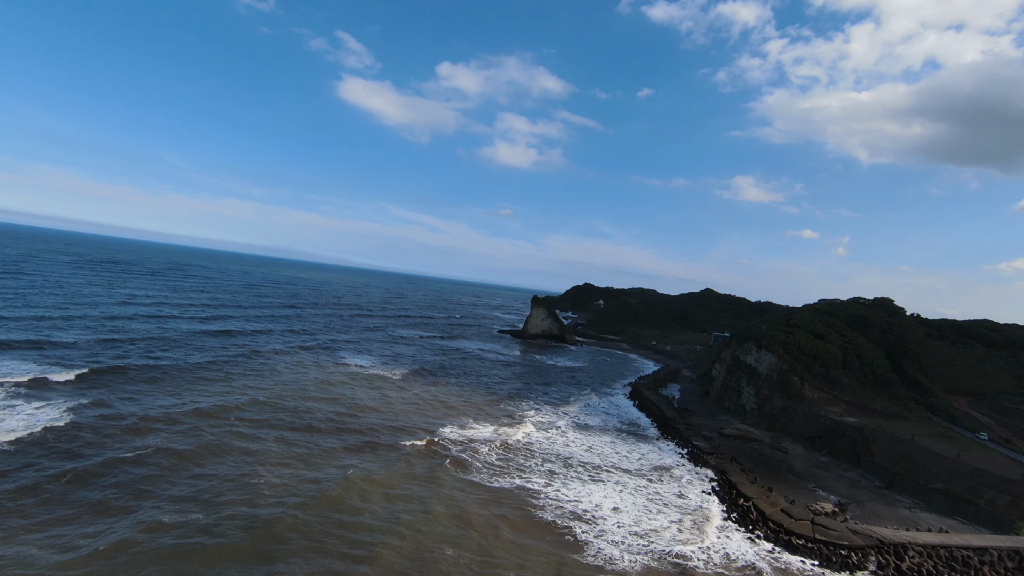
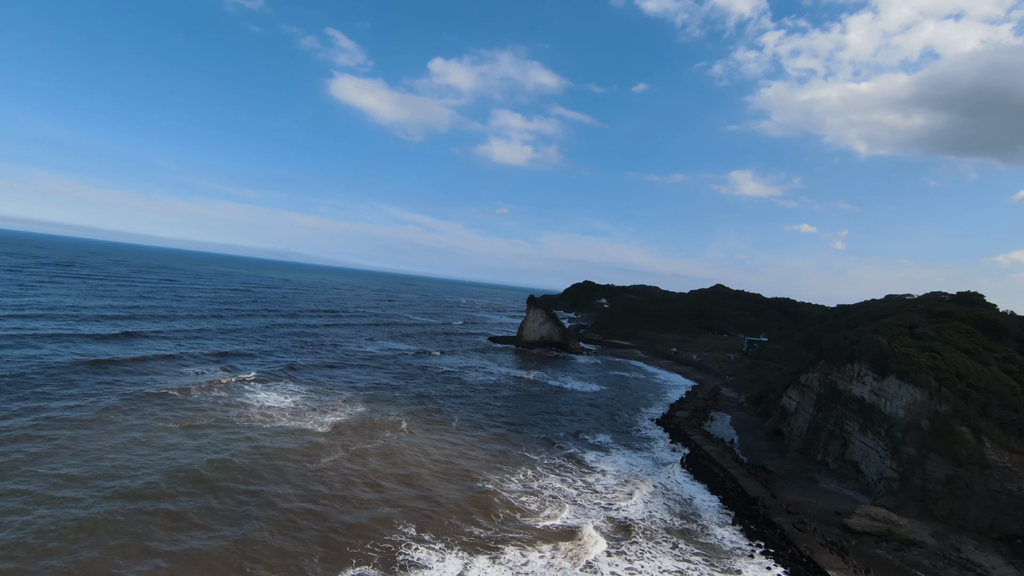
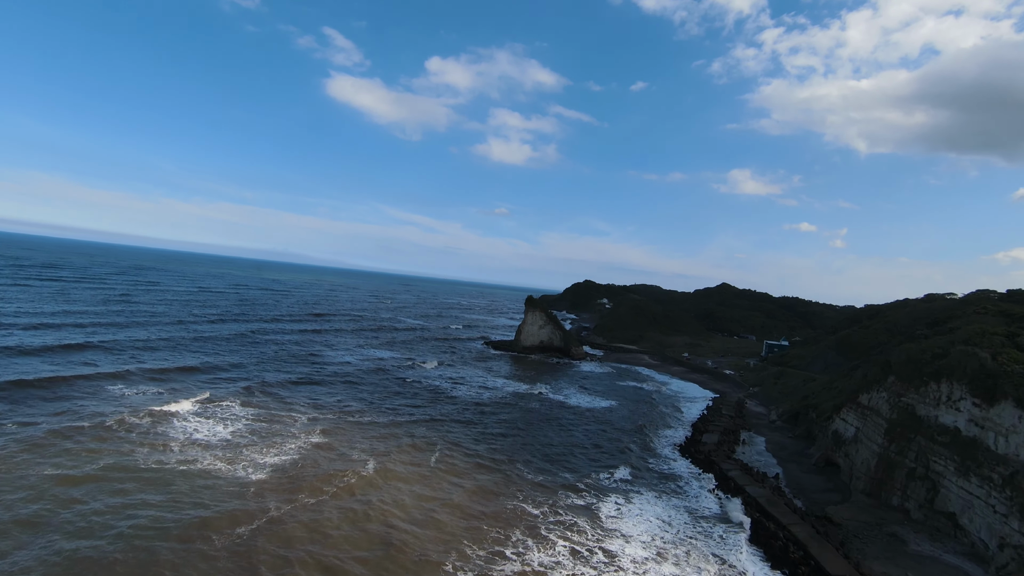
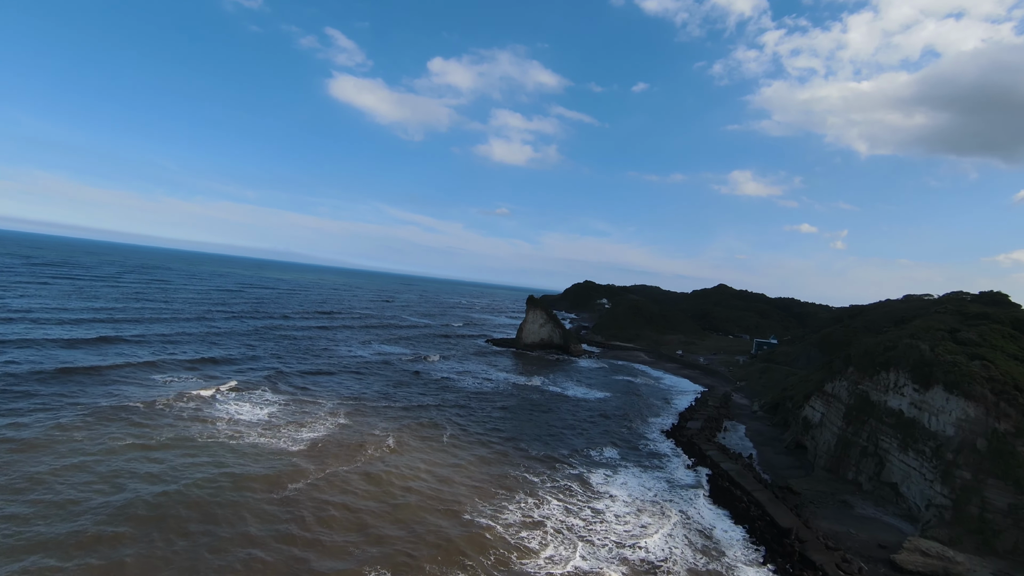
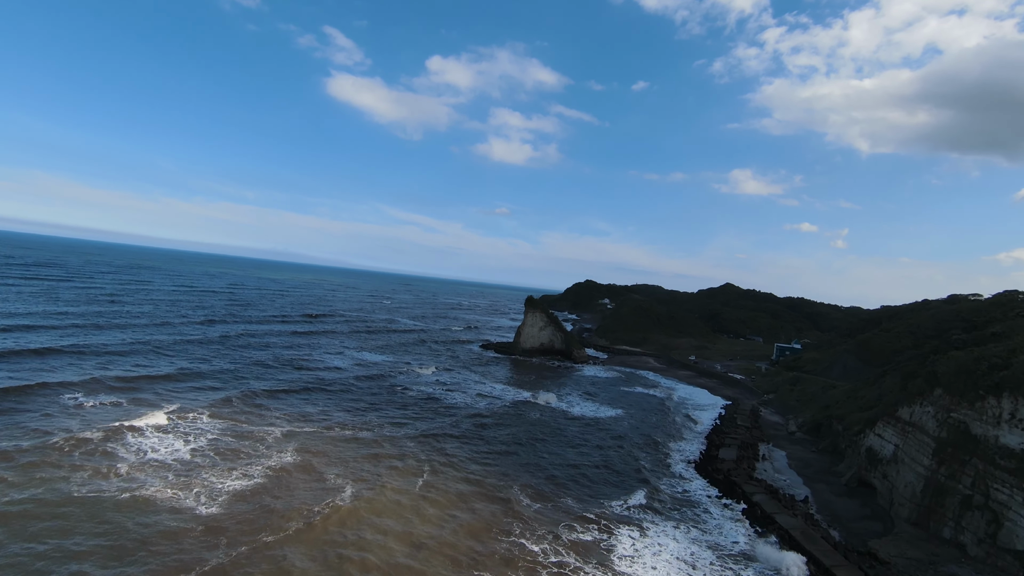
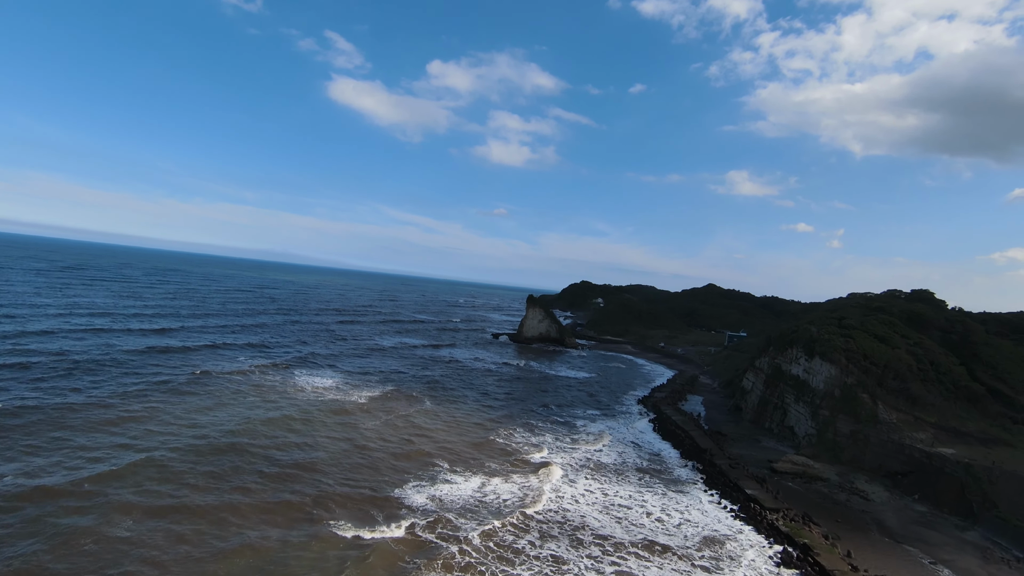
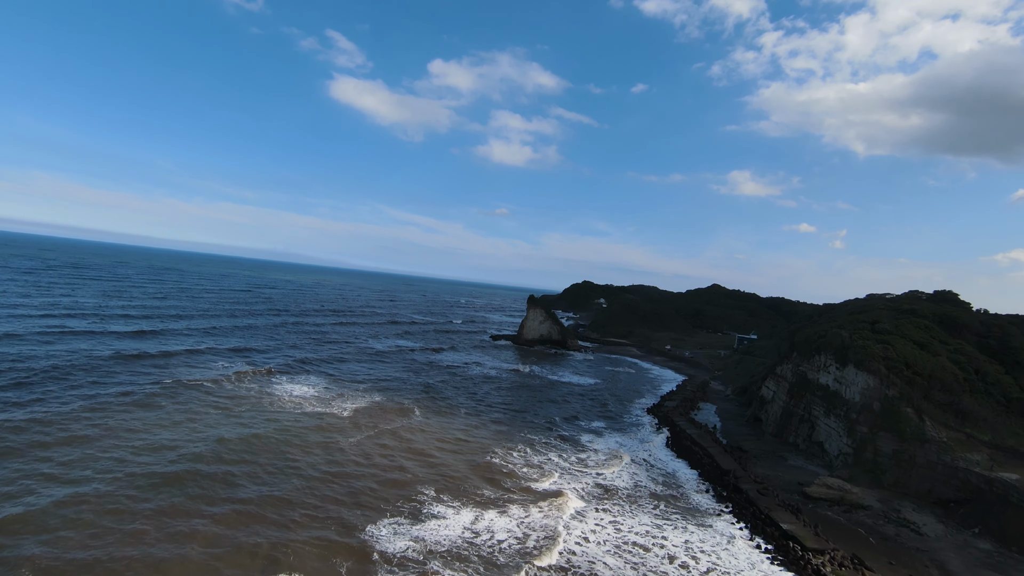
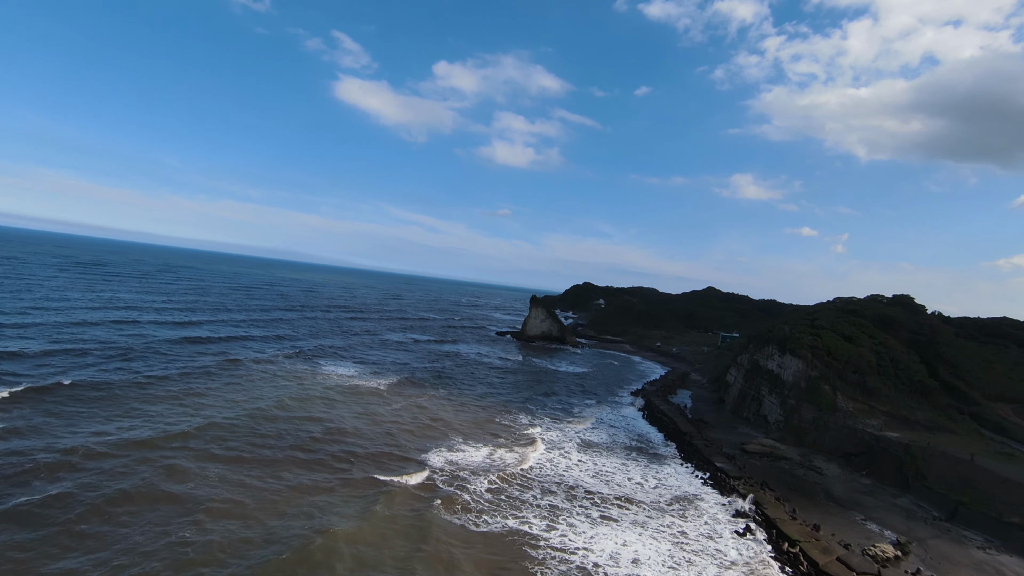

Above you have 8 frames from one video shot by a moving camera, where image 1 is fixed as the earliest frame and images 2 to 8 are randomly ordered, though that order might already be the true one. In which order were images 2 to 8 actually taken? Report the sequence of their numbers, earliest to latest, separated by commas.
8, 6, 7, 2, 4, 3, 5
